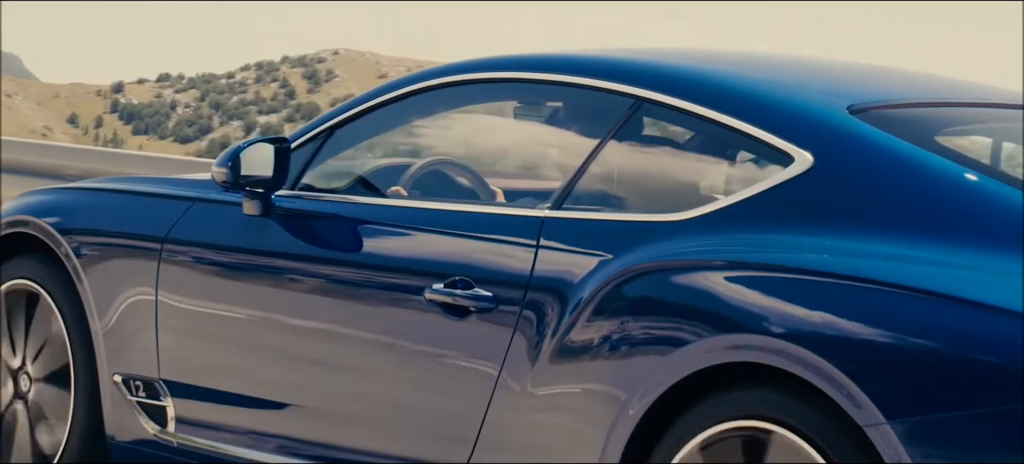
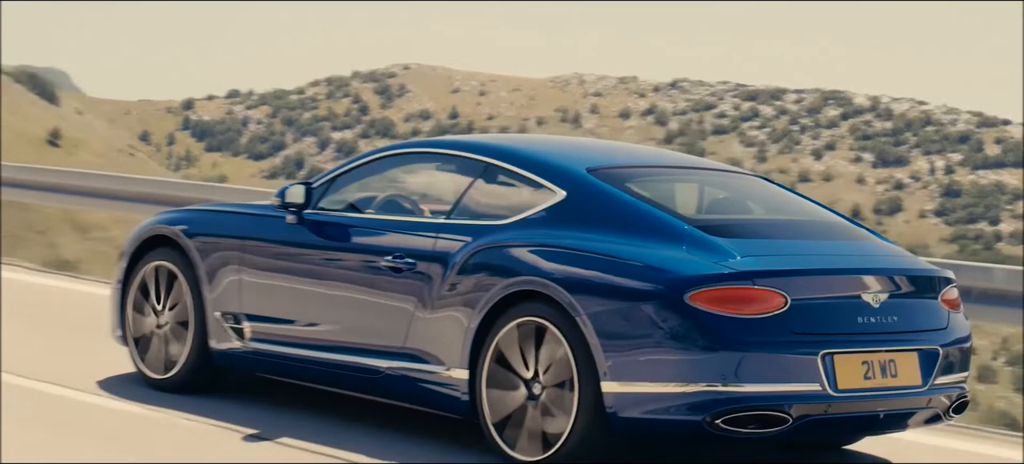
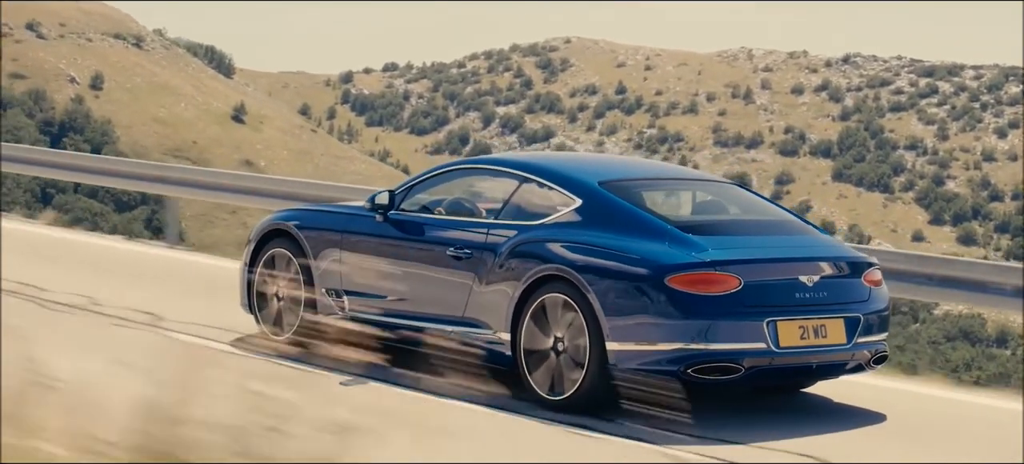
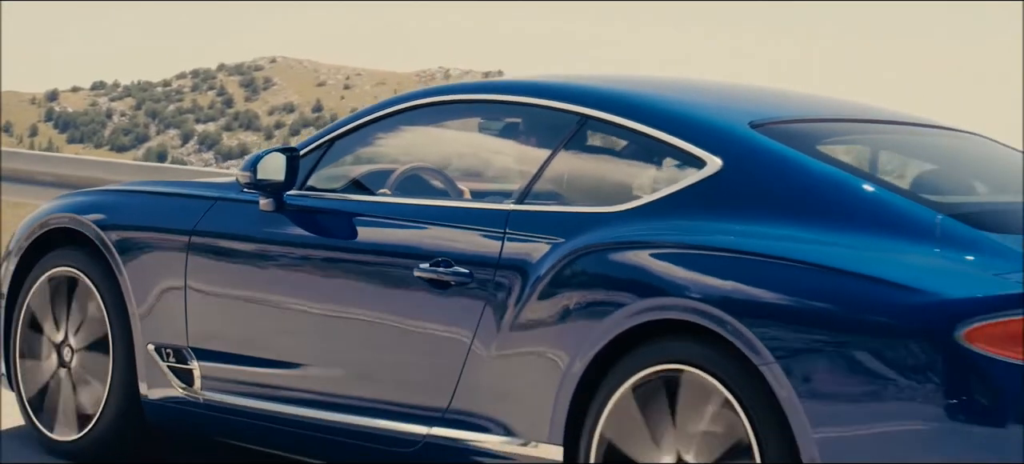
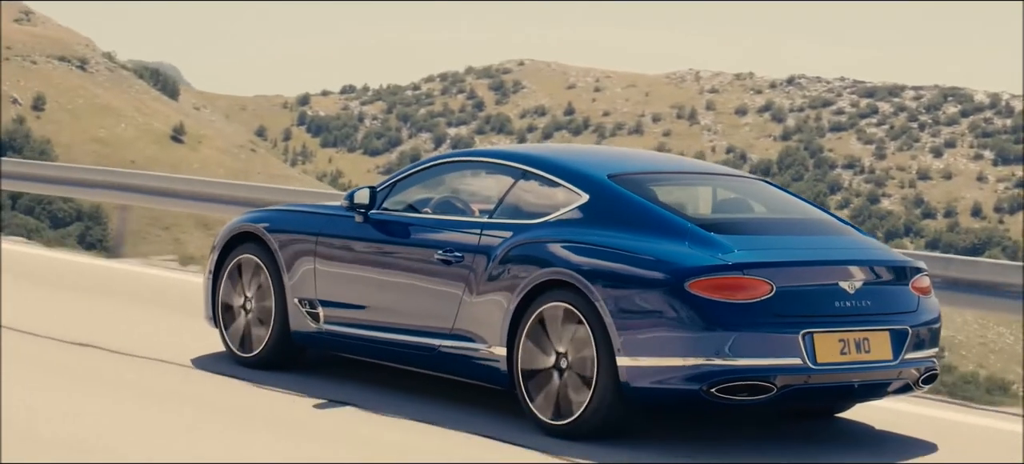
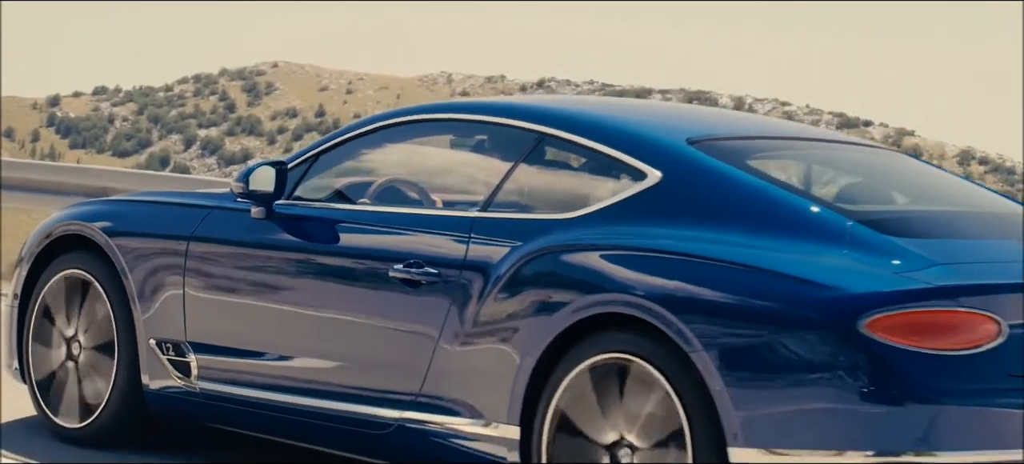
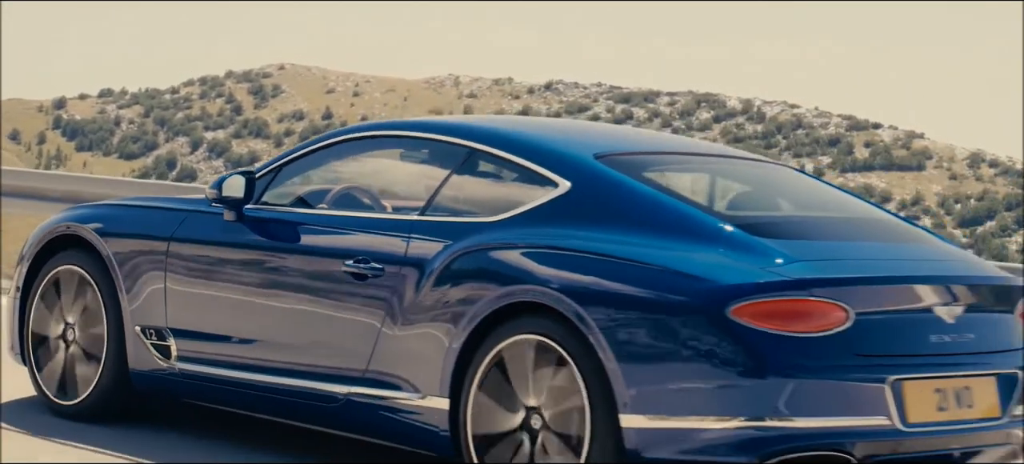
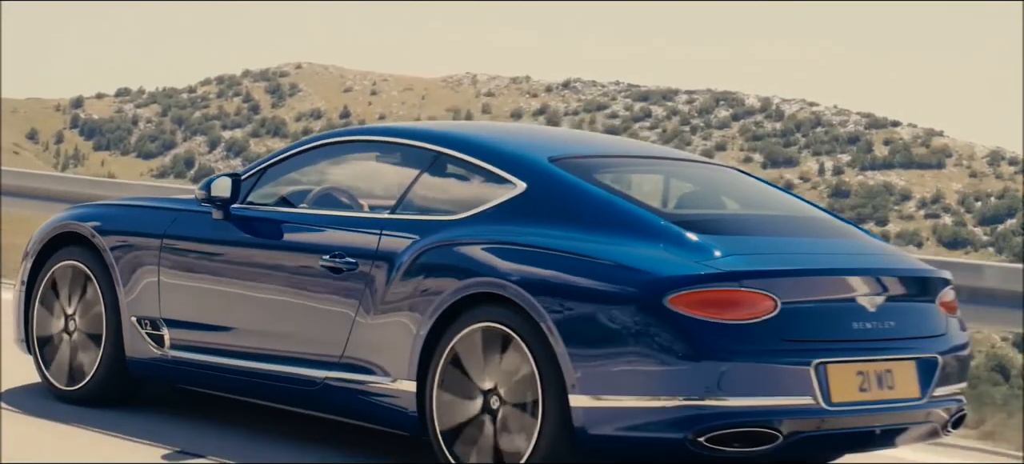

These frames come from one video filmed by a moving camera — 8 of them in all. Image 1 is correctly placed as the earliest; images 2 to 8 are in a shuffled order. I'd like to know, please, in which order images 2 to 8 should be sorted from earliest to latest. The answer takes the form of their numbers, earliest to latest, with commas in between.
4, 6, 7, 8, 2, 5, 3
